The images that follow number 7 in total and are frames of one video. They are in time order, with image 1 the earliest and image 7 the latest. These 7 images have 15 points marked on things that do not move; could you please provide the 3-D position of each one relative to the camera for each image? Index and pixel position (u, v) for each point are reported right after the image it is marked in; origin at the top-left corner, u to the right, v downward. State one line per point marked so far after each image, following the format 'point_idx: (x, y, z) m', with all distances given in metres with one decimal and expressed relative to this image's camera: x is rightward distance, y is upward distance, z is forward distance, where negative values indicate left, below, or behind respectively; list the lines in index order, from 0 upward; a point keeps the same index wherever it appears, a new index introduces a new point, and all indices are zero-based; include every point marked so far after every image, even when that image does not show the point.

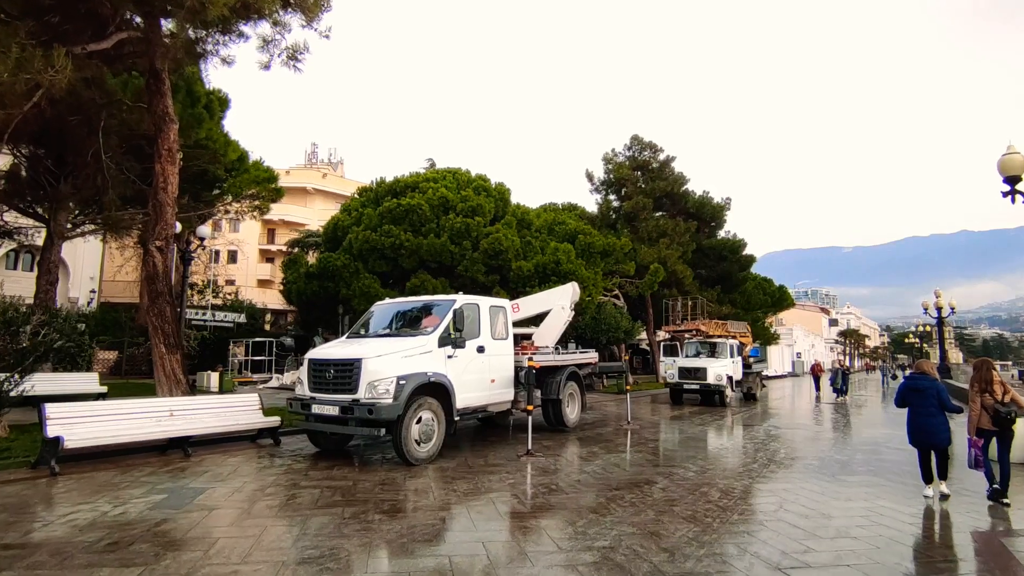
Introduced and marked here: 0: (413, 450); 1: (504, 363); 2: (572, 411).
0: (-1.4, -2.3, +8.2) m
1: (-0.1, -1.3, +10.2) m
2: (+1.2, -2.6, +12.3) m
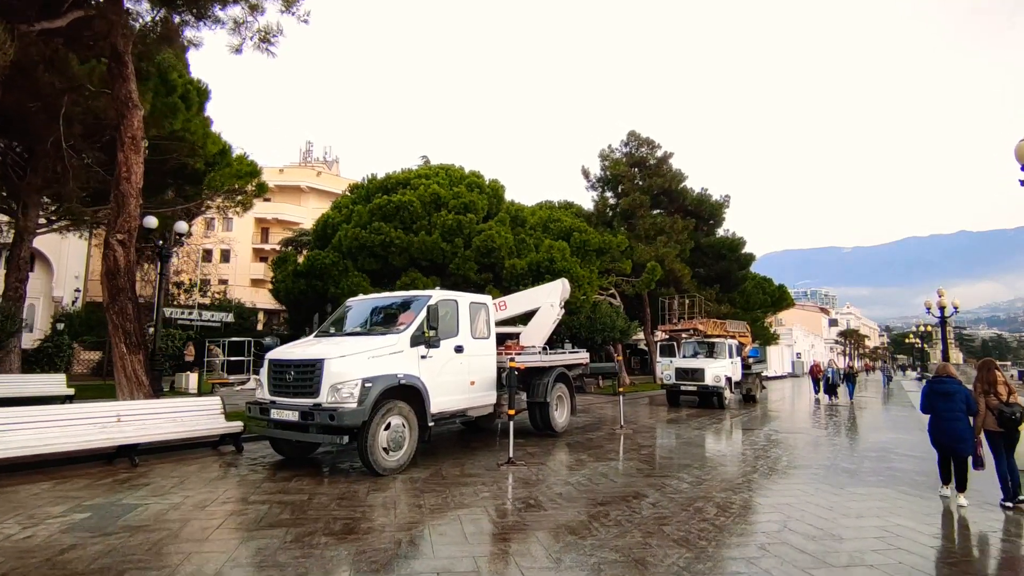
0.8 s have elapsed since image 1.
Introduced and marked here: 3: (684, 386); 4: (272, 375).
0: (-1.7, -2.2, +7.5) m
1: (-0.4, -1.3, +9.5) m
2: (+0.9, -2.5, +11.6) m
3: (+5.6, -3.2, +19.0) m
4: (-3.3, -1.2, +7.9) m
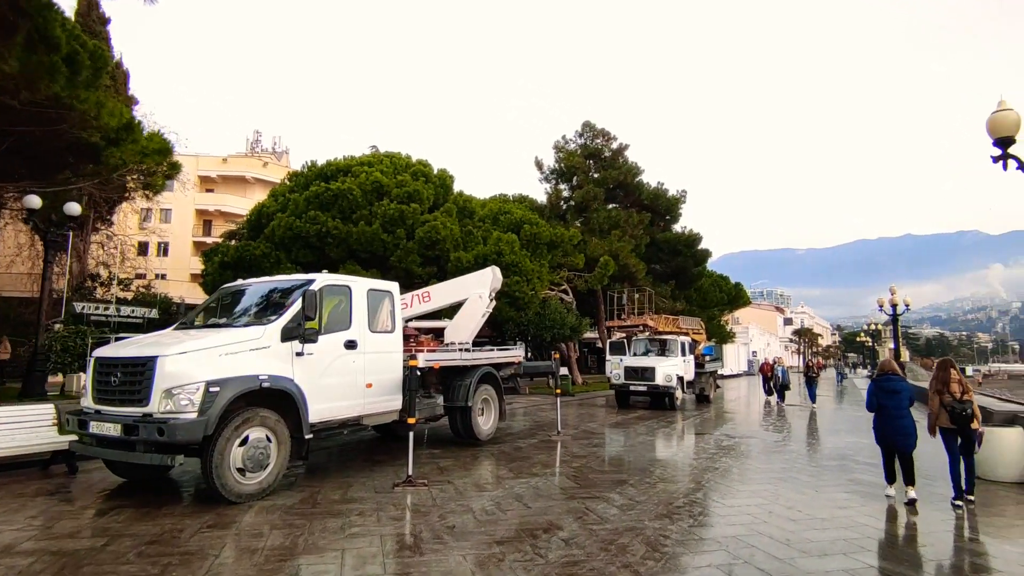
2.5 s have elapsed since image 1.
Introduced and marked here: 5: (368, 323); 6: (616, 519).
0: (-2.8, -2.0, +5.9) m
1: (-1.7, -1.1, +8.0) m
2: (-0.5, -2.3, +10.2) m
3: (+3.7, -3.0, +17.9) m
4: (-4.4, -1.0, +6.2) m
5: (-1.9, -0.5, +7.8) m
6: (+1.0, -2.3, +5.7) m
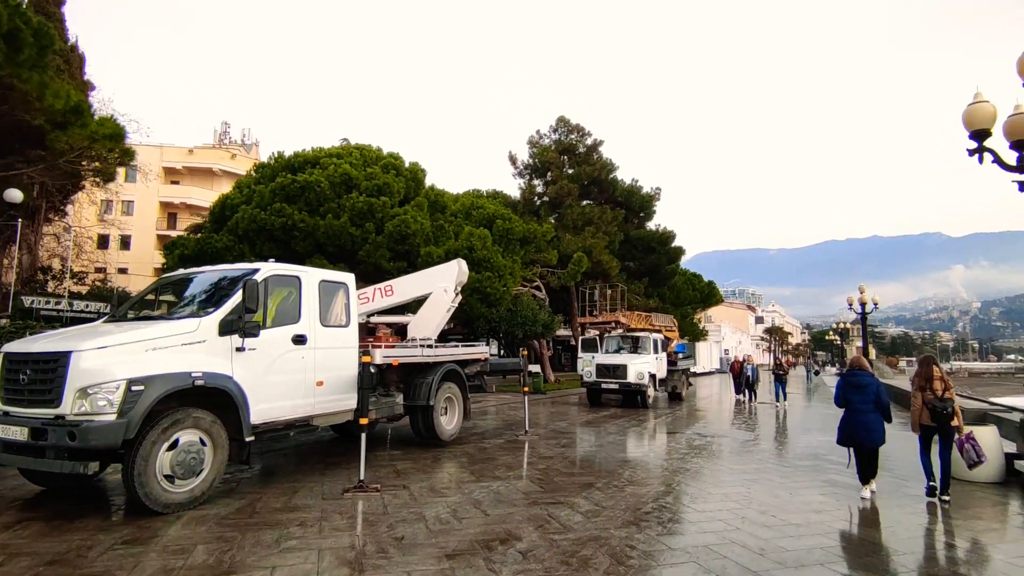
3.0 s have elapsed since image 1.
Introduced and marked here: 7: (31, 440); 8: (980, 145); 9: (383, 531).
0: (-3.2, -1.9, +5.4) m
1: (-2.2, -0.9, +7.5) m
2: (-1.1, -2.2, +9.7) m
3: (+2.8, -2.9, +17.6) m
4: (-4.9, -0.8, +5.6) m
5: (-2.4, -0.3, +7.2) m
6: (+0.6, -2.2, +5.3) m
7: (-4.2, -1.3, +5.1) m
8: (+6.6, +2.0, +8.2) m
9: (-1.1, -2.2, +5.2) m
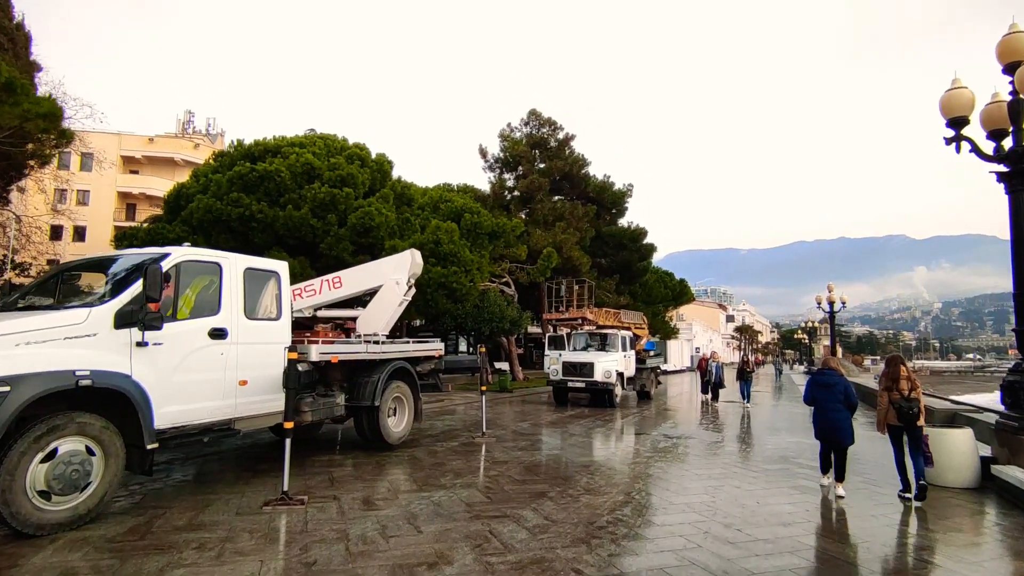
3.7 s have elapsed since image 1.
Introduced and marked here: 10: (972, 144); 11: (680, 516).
0: (-3.8, -1.7, +4.6) m
1: (-2.8, -0.8, +6.7) m
2: (-1.8, -2.1, +9.0) m
3: (+1.8, -2.8, +17.0) m
4: (-5.4, -0.7, +4.7) m
5: (-3.0, -0.2, +6.5) m
6: (+0.1, -2.1, +4.7) m
7: (-4.8, -1.2, +4.3) m
8: (+6.0, +2.1, +7.8) m
9: (-1.7, -2.0, +4.5) m
10: (+6.0, +1.9, +7.6) m
11: (+1.6, -2.2, +5.7) m
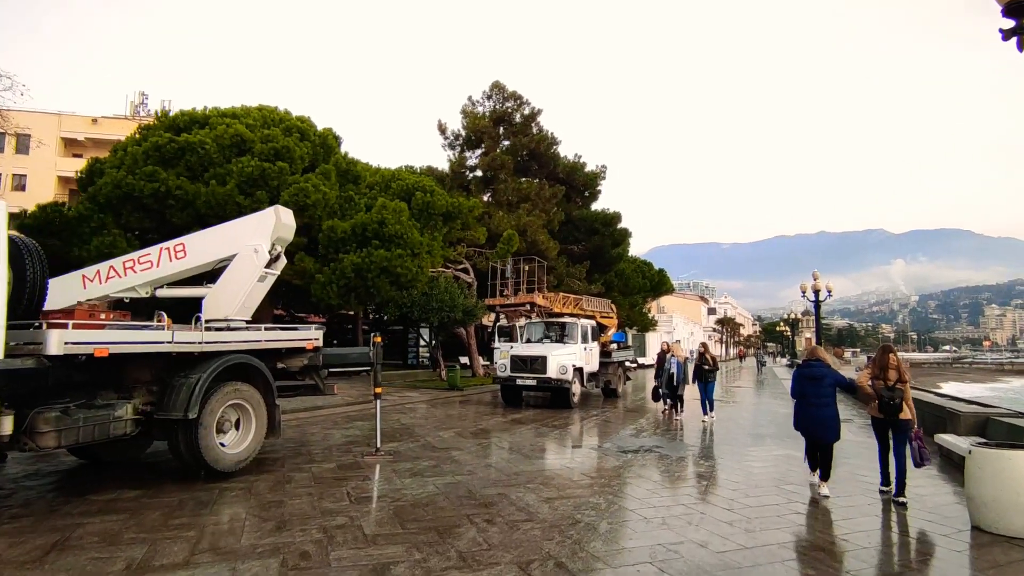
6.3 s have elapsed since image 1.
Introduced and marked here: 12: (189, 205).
0: (-4.9, -1.4, +2.0) m
1: (-4.0, -0.4, +4.2) m
2: (-3.0, -1.7, +6.5) m
3: (+0.3, -2.3, +14.6) m
4: (-6.5, -0.4, +2.1) m
5: (-4.2, +0.1, +3.9) m
6: (-1.1, -1.7, +2.2) m
7: (-5.9, -0.9, +1.7) m
8: (+4.7, +2.5, +5.4) m
9: (-2.8, -1.7, +1.9) m
10: (+4.8, +2.3, +5.3) m
11: (+0.5, -1.9, +3.3) m
12: (-11.2, +2.9, +19.9) m
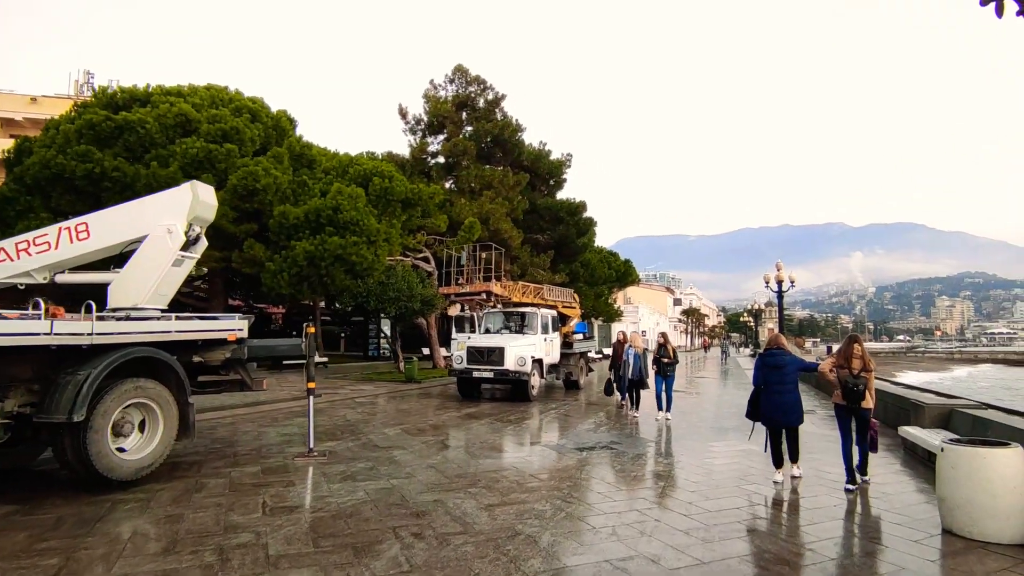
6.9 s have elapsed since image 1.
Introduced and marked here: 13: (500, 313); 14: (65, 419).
0: (-5.3, -1.3, +1.1) m
1: (-4.5, -0.3, +3.3) m
2: (-3.6, -1.5, +5.7) m
3: (-0.7, -2.0, +14.0) m
4: (-6.9, -0.3, +1.1) m
5: (-4.7, +0.3, +3.1) m
6: (-1.4, -1.6, +1.6) m
7: (-6.2, -0.8, +0.8) m
8: (+4.2, +2.6, +5.0) m
9: (-3.2, -1.6, +1.2) m
10: (+4.3, +2.4, +4.9) m
11: (0.0, -1.7, +2.7) m
12: (-12.5, +3.2, +18.7) m
13: (-0.3, -0.6, +14.8) m
14: (-3.8, -1.1, +5.0) m
